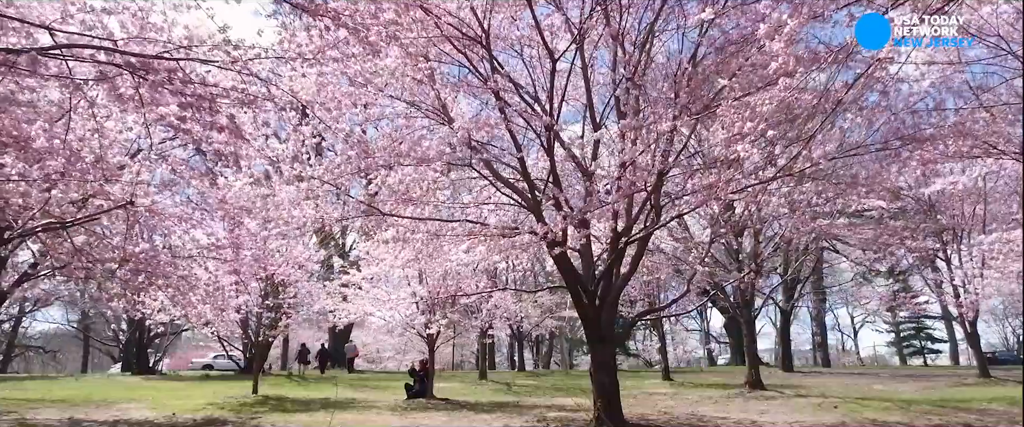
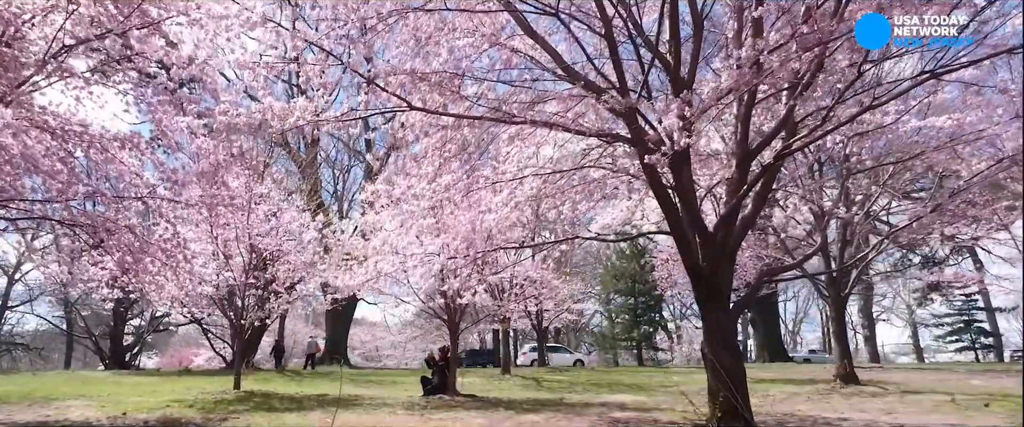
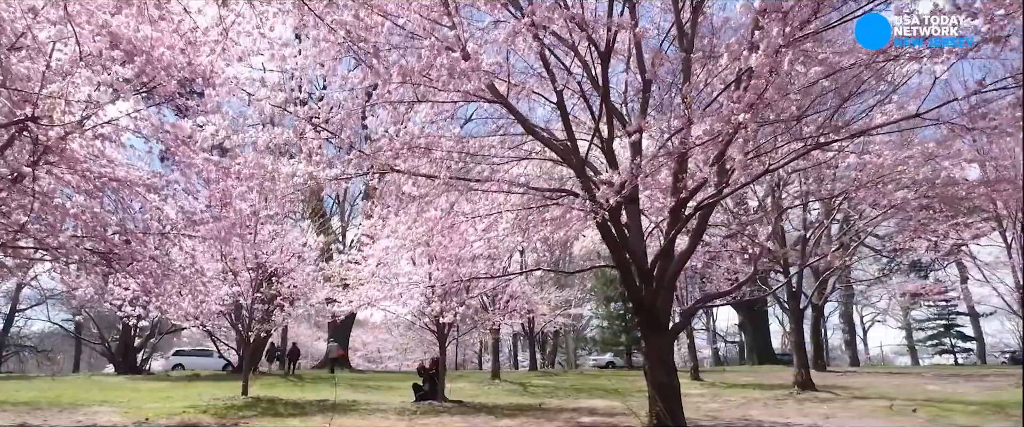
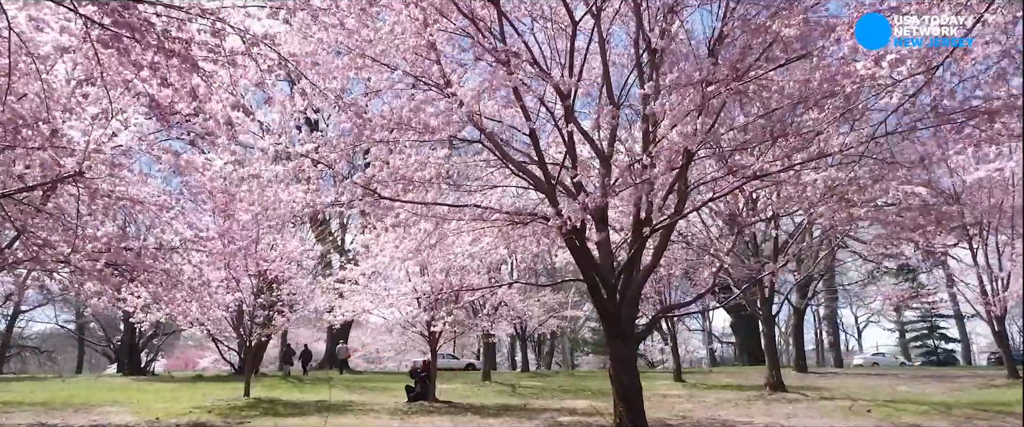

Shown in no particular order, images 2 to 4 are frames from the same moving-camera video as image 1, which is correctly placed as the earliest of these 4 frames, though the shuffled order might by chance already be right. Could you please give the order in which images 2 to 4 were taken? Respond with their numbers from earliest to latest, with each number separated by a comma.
4, 3, 2
